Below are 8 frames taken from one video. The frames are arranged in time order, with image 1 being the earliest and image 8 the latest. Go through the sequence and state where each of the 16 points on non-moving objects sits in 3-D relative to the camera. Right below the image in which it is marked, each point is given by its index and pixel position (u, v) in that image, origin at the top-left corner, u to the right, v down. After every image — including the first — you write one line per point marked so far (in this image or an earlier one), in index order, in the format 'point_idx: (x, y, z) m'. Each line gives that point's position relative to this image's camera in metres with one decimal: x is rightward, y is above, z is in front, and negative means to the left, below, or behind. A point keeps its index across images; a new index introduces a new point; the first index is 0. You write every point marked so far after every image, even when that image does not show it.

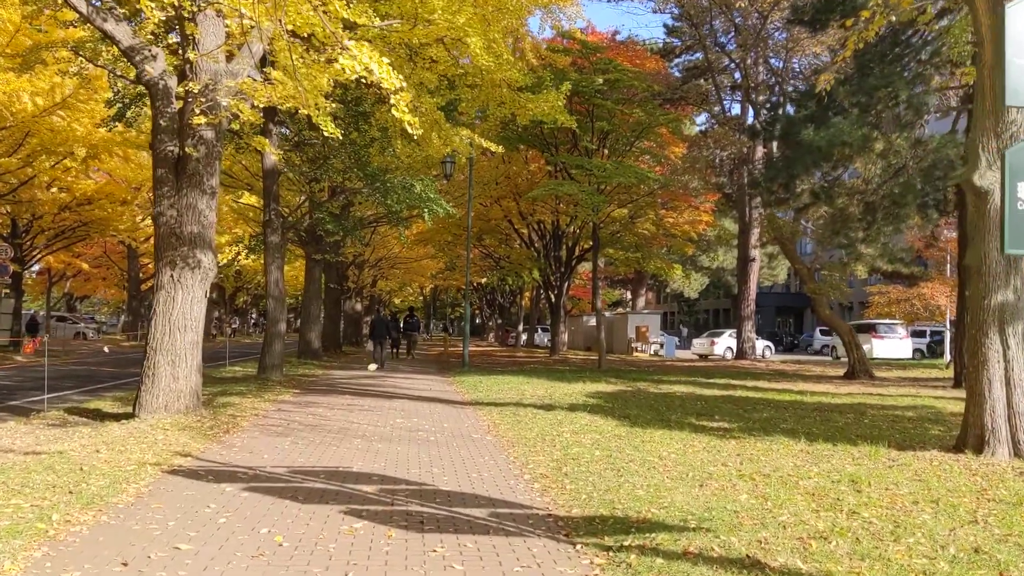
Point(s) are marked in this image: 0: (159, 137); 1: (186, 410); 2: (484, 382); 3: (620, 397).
0: (-4.0, +1.7, +9.2) m
1: (-3.7, -1.4, +9.1) m
2: (-0.5, -1.9, +16.0) m
3: (+1.8, -1.8, +13.2) m
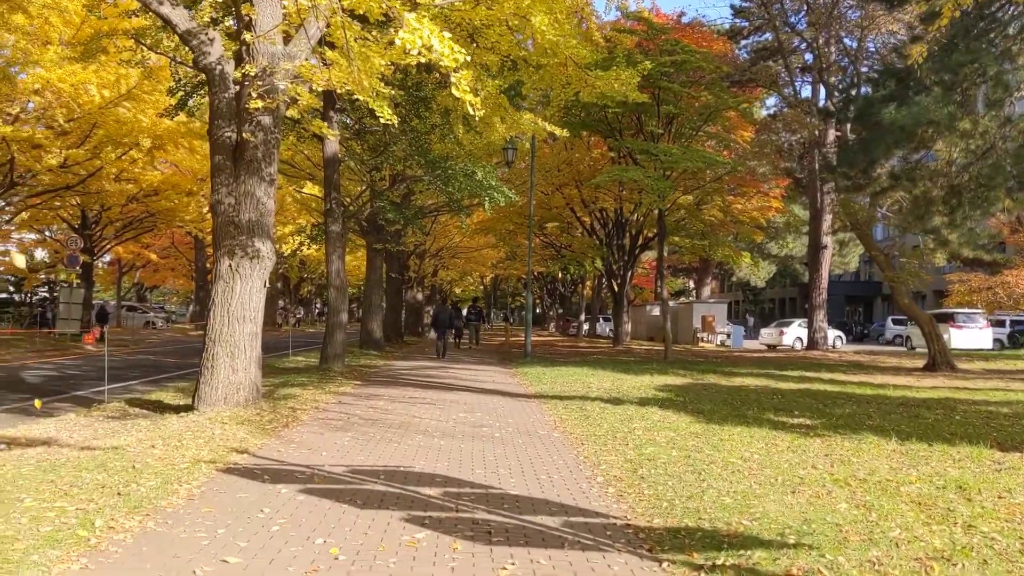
0: (-3.3, +1.8, +9.0) m
1: (-2.9, -1.3, +8.9) m
2: (+0.7, -1.6, +15.5) m
3: (+2.8, -1.6, +12.6) m
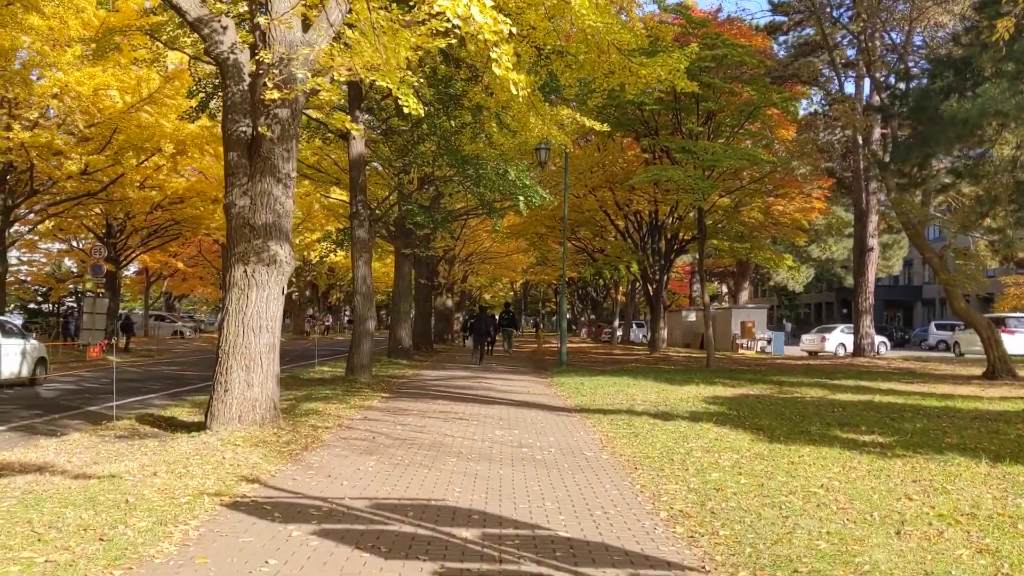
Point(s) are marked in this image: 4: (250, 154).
0: (-2.9, +1.8, +8.3) m
1: (-2.5, -1.3, +8.2) m
2: (+1.3, -1.7, +14.6) m
3: (+3.3, -1.7, +11.7) m
4: (-2.7, +1.4, +8.3) m
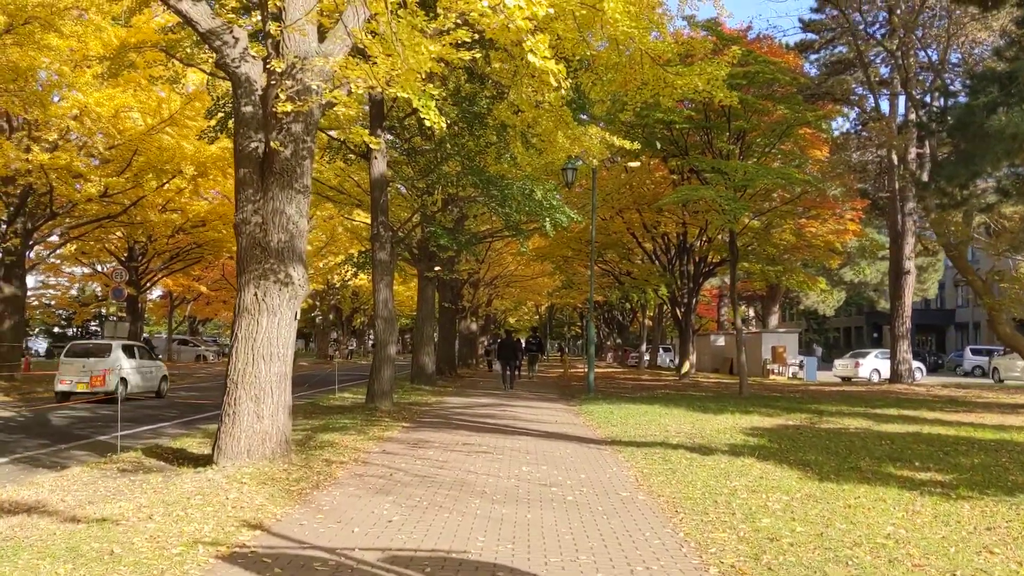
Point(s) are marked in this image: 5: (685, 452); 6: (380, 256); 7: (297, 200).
0: (-2.6, +1.5, +7.8) m
1: (-2.3, -1.6, +7.6) m
2: (+1.8, -2.2, +14.0) m
3: (+3.7, -2.0, +11.0) m
4: (-2.4, +1.1, +7.8) m
5: (+1.9, -1.9, +9.1) m
6: (-2.4, +0.6, +14.7) m
7: (-2.1, +0.9, +7.9) m
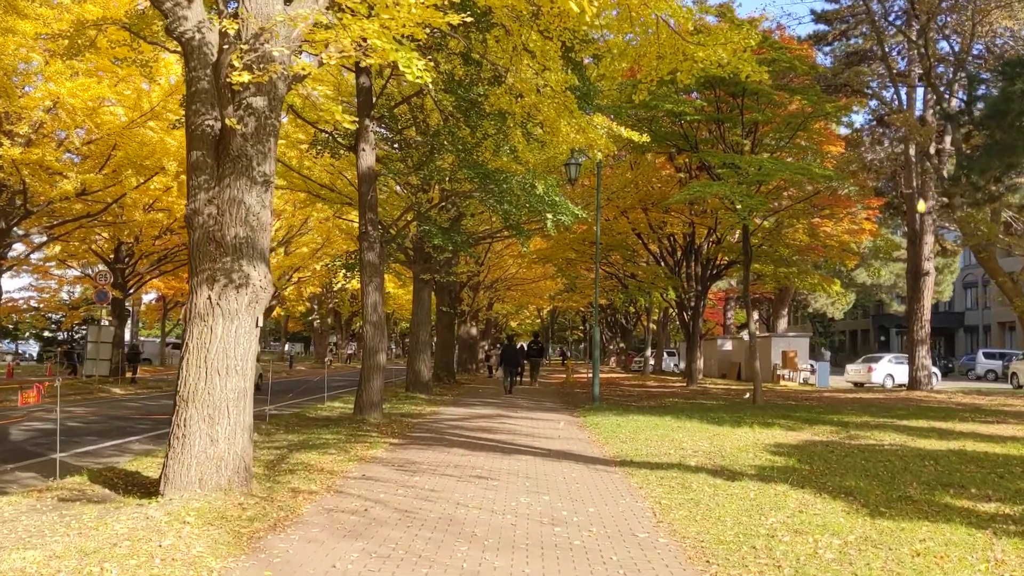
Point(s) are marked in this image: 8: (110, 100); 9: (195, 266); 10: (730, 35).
0: (-2.6, +1.5, +6.7) m
1: (-2.3, -1.6, +6.5) m
2: (+1.8, -2.2, +12.9) m
3: (+3.7, -2.0, +9.8) m
4: (-2.5, +1.1, +6.7) m
5: (+1.9, -1.9, +8.0) m
6: (-2.4, +0.5, +13.6) m
7: (-2.1, +0.8, +6.8) m
8: (-8.6, +4.0, +17.4) m
9: (-2.6, +0.2, +6.6) m
10: (+2.5, +2.8, +9.4) m
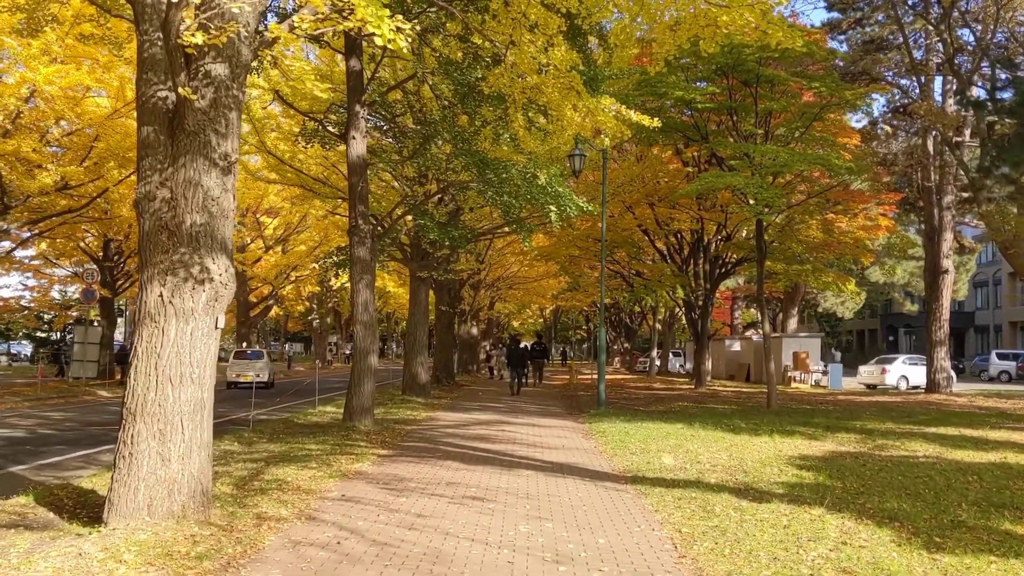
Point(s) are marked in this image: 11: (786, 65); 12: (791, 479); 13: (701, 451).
0: (-2.7, +1.5, +5.9) m
1: (-2.3, -1.6, +5.7) m
2: (+1.8, -2.2, +12.0) m
3: (+3.7, -2.0, +8.9) m
4: (-2.5, +1.1, +5.9) m
5: (+1.9, -1.8, +7.1) m
6: (-2.4, +0.6, +12.7) m
7: (-2.1, +0.9, +5.9) m
8: (-8.5, +4.1, +16.5) m
9: (-2.6, +0.2, +5.8) m
10: (+2.5, +2.8, +8.5) m
11: (+5.9, +4.8, +17.5) m
12: (+2.8, -1.9, +8.2) m
13: (+2.3, -2.0, +10.0) m
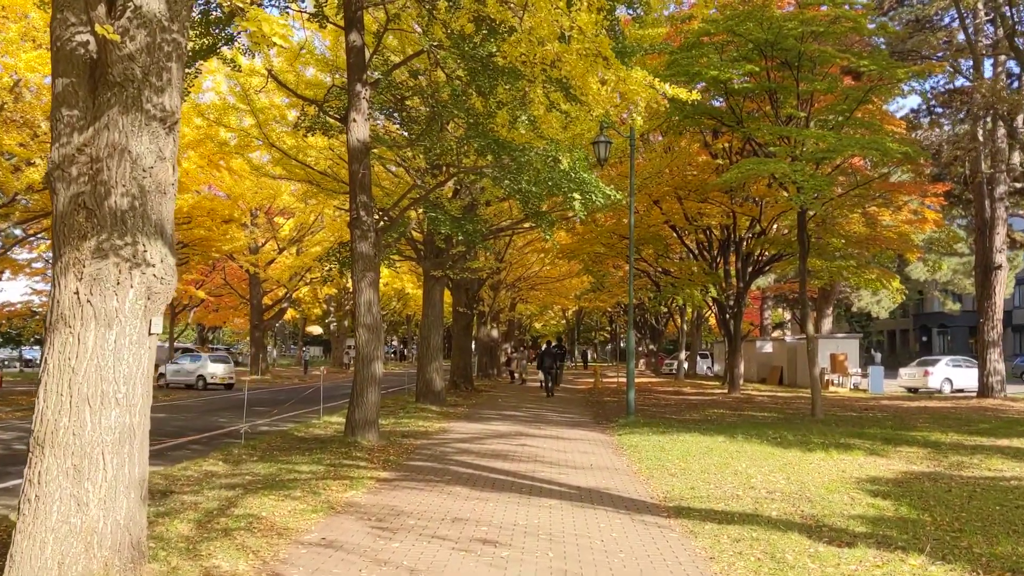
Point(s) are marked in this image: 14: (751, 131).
0: (-2.6, +1.6, +4.6) m
1: (-2.2, -1.5, +4.4) m
2: (+2.1, -2.1, +10.6) m
3: (+3.9, -1.9, +7.5) m
4: (-2.4, +1.2, +4.6) m
5: (+2.1, -1.8, +5.7) m
6: (-2.1, +0.6, +11.5) m
7: (-2.1, +0.9, +4.7) m
8: (-8.2, +4.0, +15.5) m
9: (-2.5, +0.2, +4.5) m
10: (+2.6, +2.9, +7.1) m
11: (+6.3, +4.9, +16.1) m
12: (+3.0, -1.9, +6.8) m
13: (+2.6, -2.0, +8.6) m
14: (+5.0, +3.2, +16.9) m
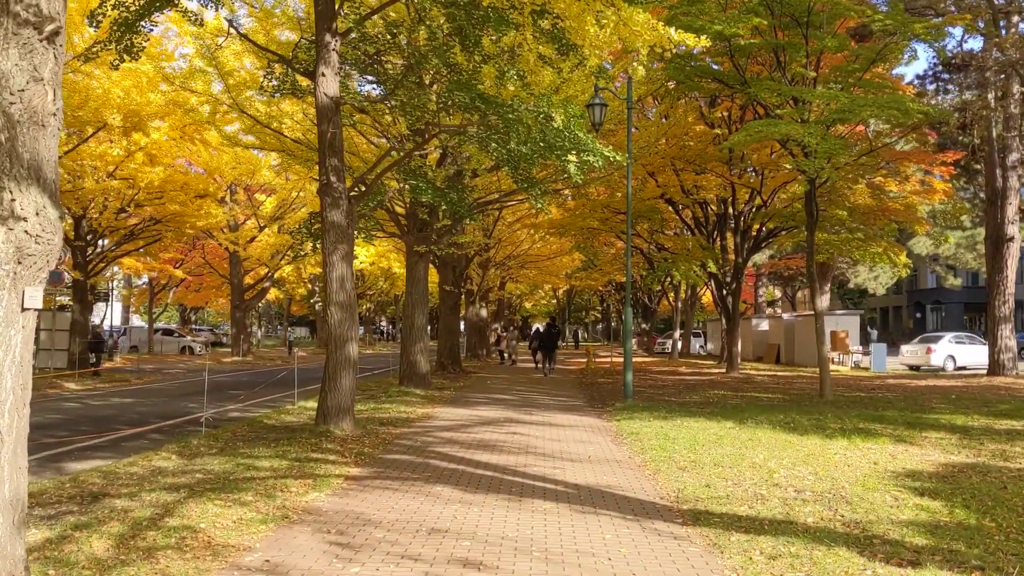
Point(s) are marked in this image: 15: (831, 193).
0: (-2.6, +1.7, +3.5) m
1: (-2.3, -1.4, +3.3) m
2: (+1.9, -1.8, +9.6) m
3: (+3.8, -1.7, +6.5) m
4: (-2.5, +1.3, +3.5) m
5: (+2.0, -1.6, +4.7) m
6: (-2.3, +0.9, +10.4) m
7: (-2.1, +1.1, +3.5) m
8: (-8.4, +4.4, +14.2) m
9: (-2.6, +0.4, +3.4) m
10: (+2.5, +3.2, +6.0) m
11: (+6.1, +5.4, +14.9) m
12: (+2.9, -1.6, +5.8) m
13: (+2.5, -1.7, +7.6) m
14: (+4.8, +3.7, +15.8) m
15: (+7.8, +2.4, +19.8) m
